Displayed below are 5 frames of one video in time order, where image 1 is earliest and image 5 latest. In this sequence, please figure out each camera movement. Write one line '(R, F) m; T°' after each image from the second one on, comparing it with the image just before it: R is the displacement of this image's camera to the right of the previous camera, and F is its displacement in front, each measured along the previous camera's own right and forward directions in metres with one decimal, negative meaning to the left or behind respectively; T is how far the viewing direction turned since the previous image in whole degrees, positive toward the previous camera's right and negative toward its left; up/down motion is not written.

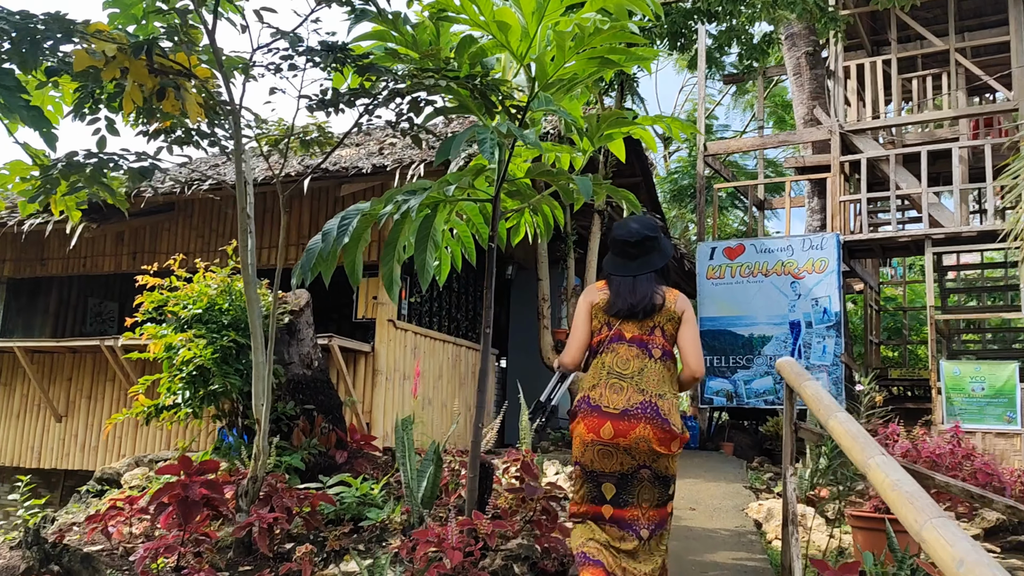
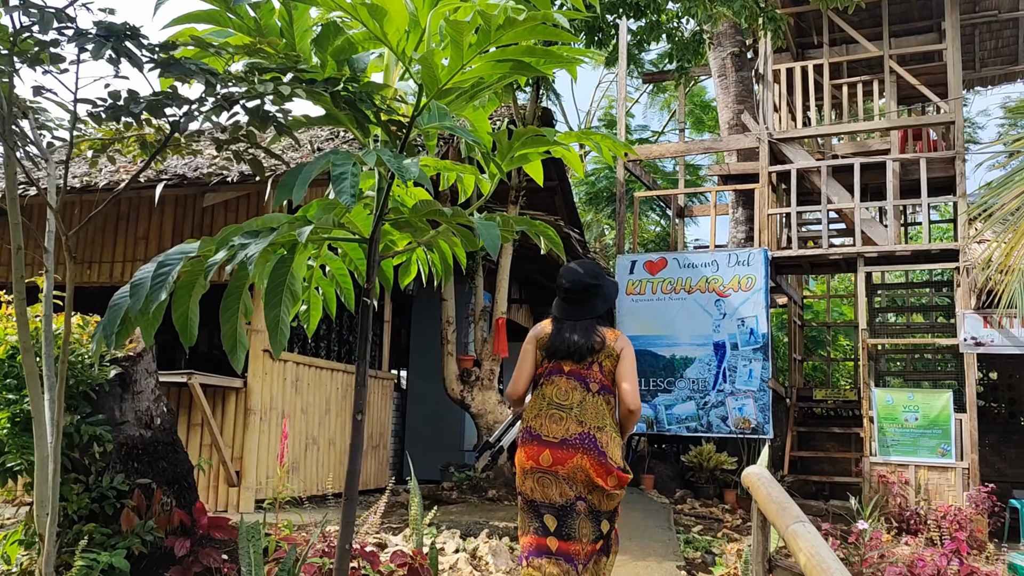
(+0.1, +0.9) m; +6°
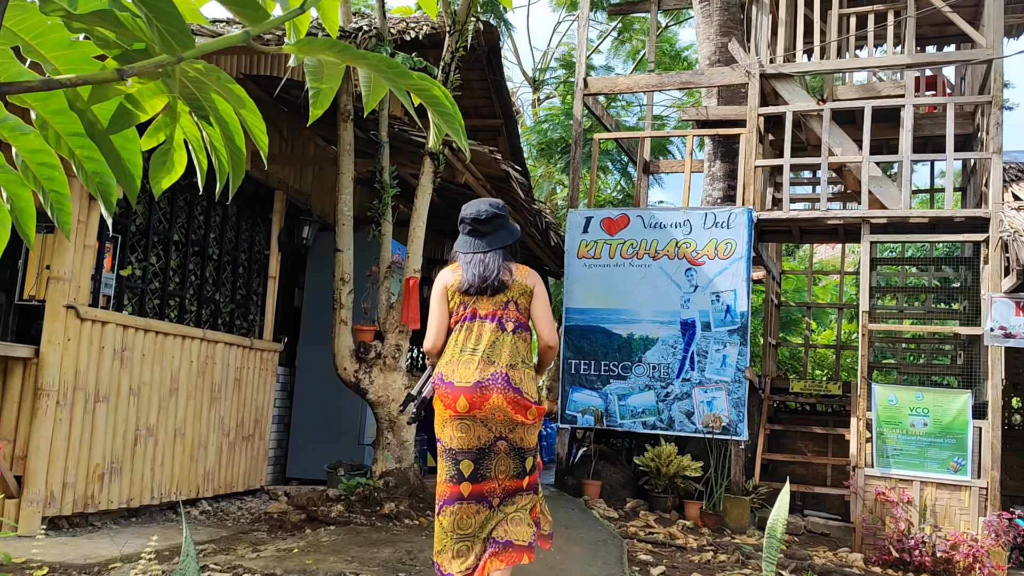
(+0.2, +1.7) m; +3°
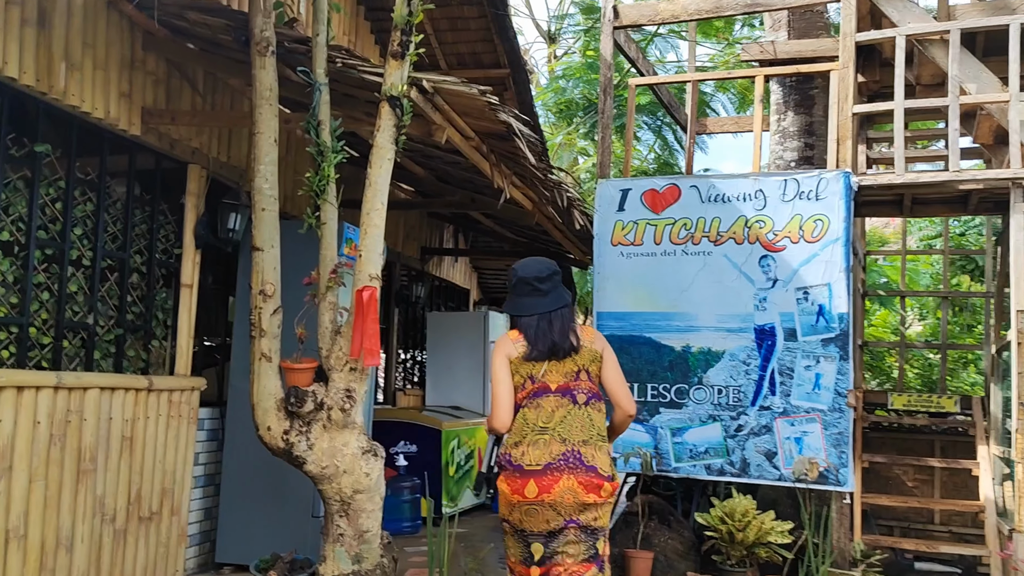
(+0.1, +1.9) m; -1°
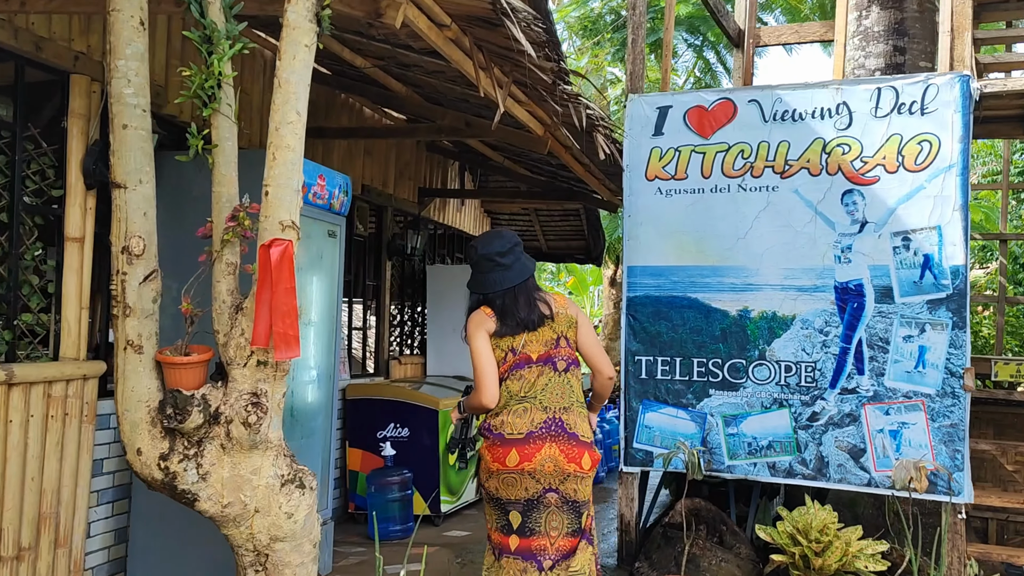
(+0.1, +1.3) m; -2°
